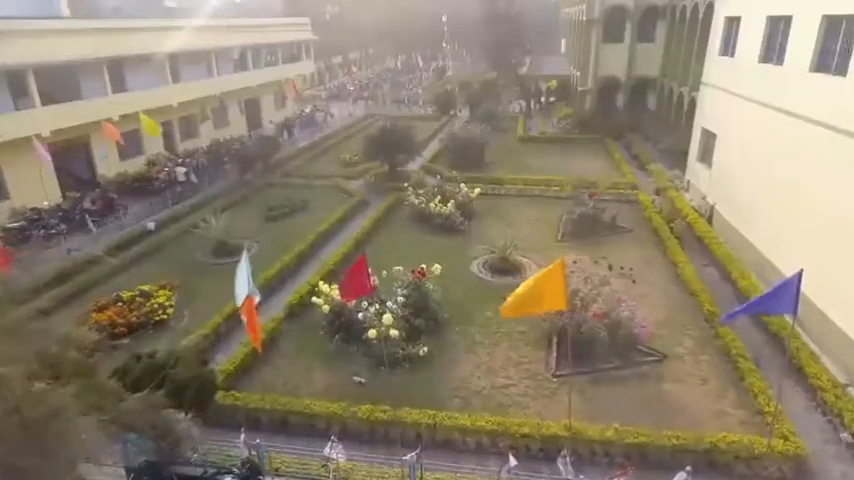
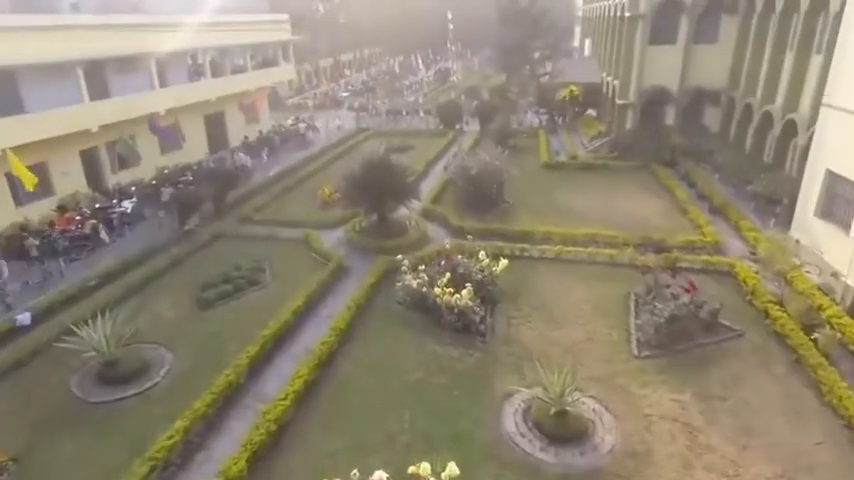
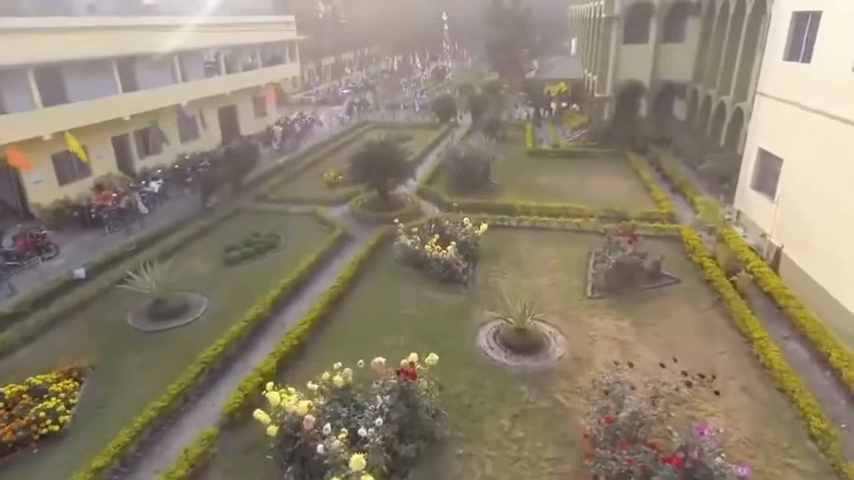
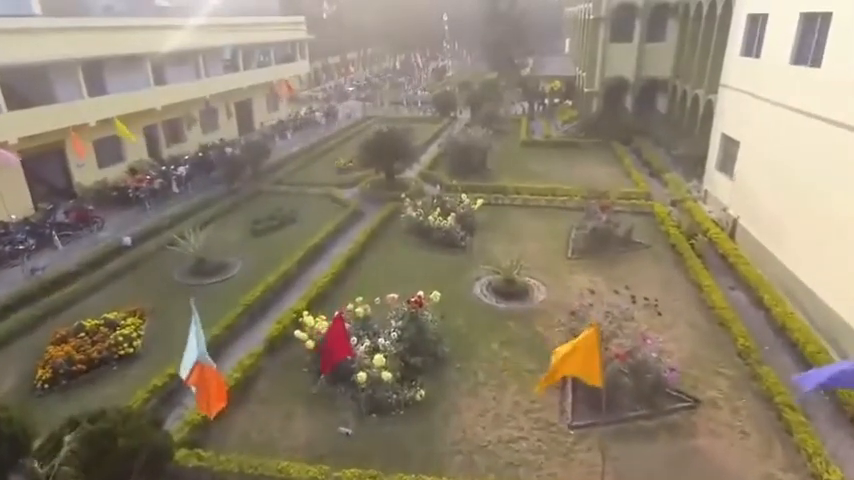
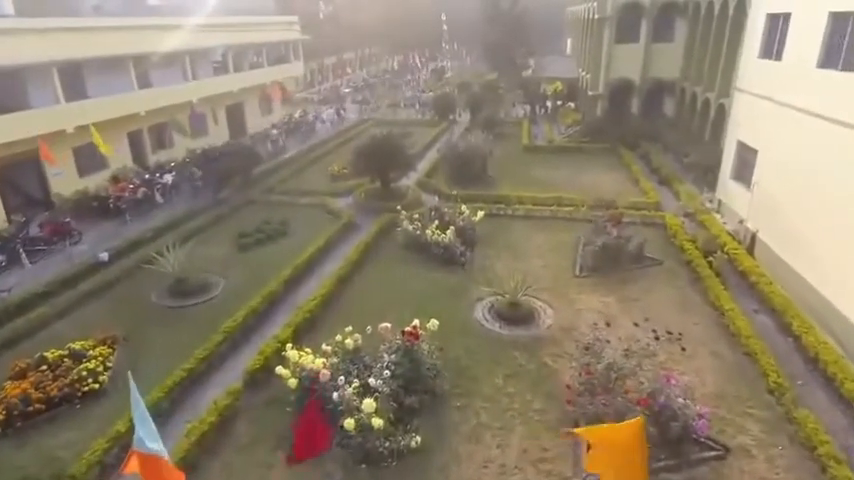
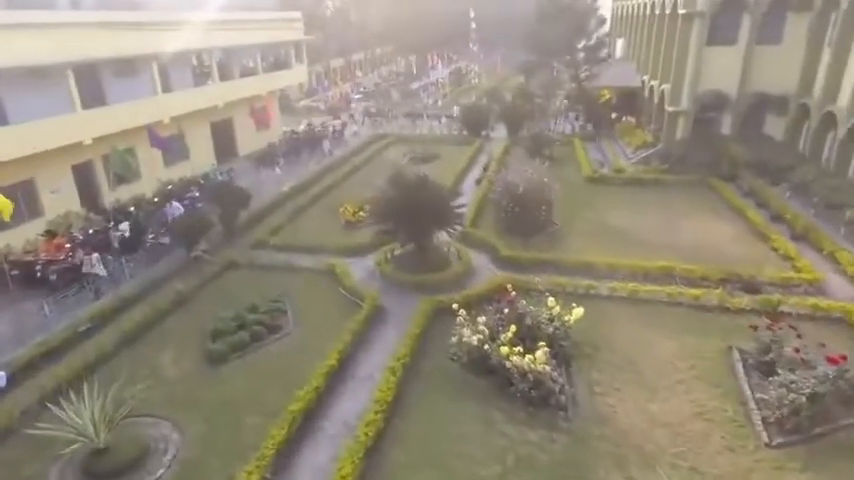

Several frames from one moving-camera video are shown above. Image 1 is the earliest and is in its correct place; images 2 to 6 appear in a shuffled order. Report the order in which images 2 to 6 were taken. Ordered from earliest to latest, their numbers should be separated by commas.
4, 5, 3, 2, 6
